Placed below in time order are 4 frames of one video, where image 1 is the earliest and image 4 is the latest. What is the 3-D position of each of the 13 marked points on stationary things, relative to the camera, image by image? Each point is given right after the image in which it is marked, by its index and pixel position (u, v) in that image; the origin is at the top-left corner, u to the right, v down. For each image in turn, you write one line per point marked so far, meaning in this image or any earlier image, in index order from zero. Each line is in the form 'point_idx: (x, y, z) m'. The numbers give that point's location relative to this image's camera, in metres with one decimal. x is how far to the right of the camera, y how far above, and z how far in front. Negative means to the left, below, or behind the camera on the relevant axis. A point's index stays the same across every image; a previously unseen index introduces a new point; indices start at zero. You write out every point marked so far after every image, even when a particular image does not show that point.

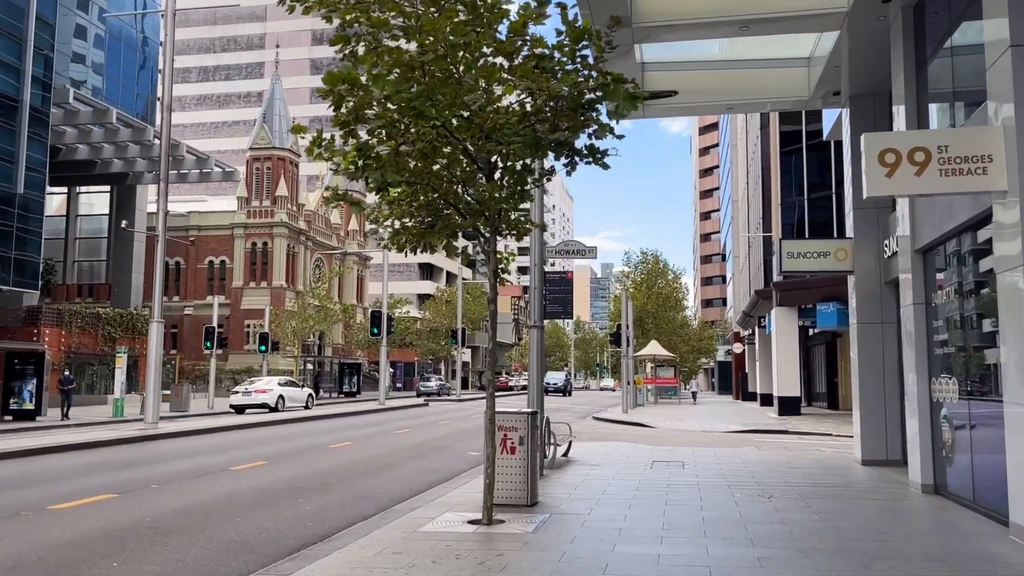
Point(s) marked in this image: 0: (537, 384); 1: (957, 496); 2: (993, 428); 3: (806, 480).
0: (+0.4, -1.5, +12.8) m
1: (+5.5, -2.5, +9.7) m
2: (+5.2, -1.5, +8.6) m
3: (+4.5, -3.0, +12.2) m
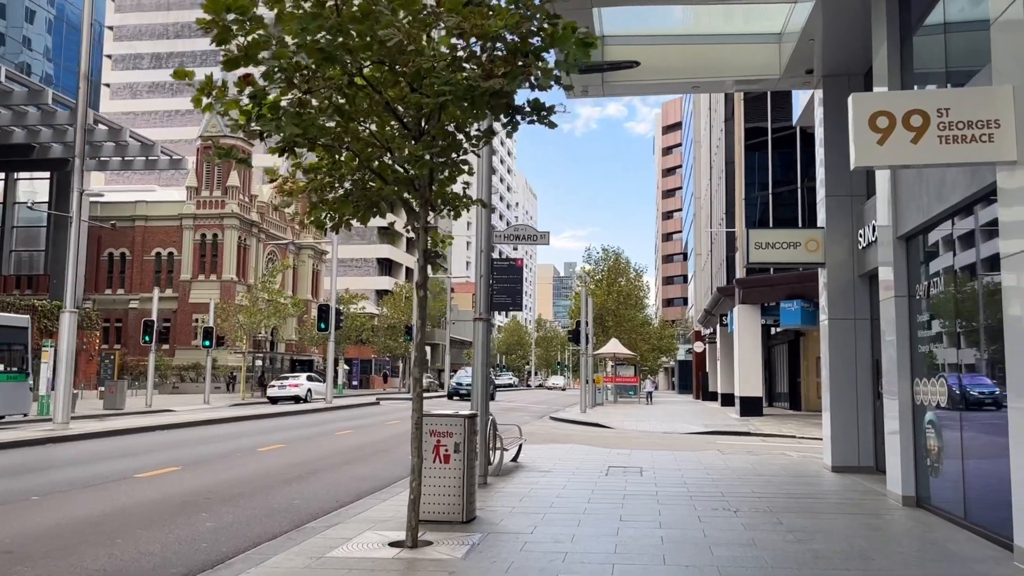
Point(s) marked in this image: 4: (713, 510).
0: (-0.4, -1.4, +11.5) m
1: (+4.7, -2.4, +8.7) m
2: (+4.6, -1.4, +7.6) m
3: (+3.7, -2.8, +11.2) m
4: (+2.4, -2.6, +9.4) m
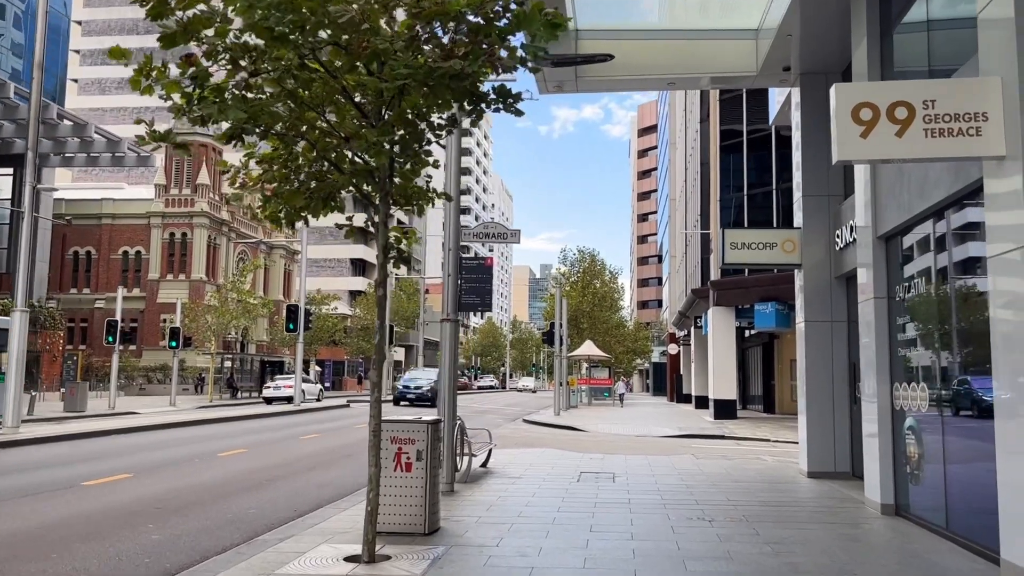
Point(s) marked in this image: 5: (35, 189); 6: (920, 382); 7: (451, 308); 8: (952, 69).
0: (-0.9, -1.4, +11.1) m
1: (+4.4, -2.5, +8.4) m
2: (+4.2, -1.4, +7.3) m
3: (+3.2, -2.9, +10.9) m
4: (+2.0, -2.6, +9.0) m
5: (-11.8, +2.5, +19.7) m
6: (+4.4, -1.0, +8.5) m
7: (-0.9, -0.3, +11.3) m
8: (+4.5, +2.3, +8.2) m
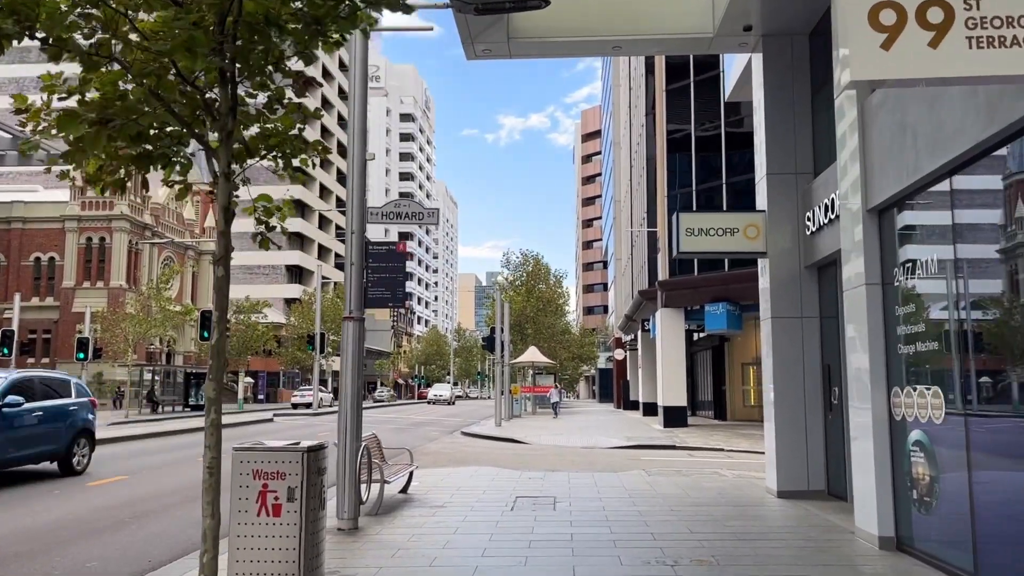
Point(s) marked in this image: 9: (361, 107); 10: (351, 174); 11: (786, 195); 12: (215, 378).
0: (-1.8, -1.3, +9.0) m
1: (+3.6, -2.3, +6.7) m
2: (+3.5, -1.2, +5.6) m
3: (+2.3, -2.7, +9.1) m
4: (+1.2, -2.5, +7.2) m
5: (-13.3, +2.4, +16.9) m
6: (+3.6, -0.8, +6.8) m
7: (-1.8, -0.2, +9.2) m
8: (+3.7, +2.4, +6.6) m
9: (-1.8, +2.2, +9.4) m
10: (-1.9, +1.3, +9.3) m
11: (+4.0, +1.3, +11.5) m
12: (-1.9, -0.6, +5.1) m
